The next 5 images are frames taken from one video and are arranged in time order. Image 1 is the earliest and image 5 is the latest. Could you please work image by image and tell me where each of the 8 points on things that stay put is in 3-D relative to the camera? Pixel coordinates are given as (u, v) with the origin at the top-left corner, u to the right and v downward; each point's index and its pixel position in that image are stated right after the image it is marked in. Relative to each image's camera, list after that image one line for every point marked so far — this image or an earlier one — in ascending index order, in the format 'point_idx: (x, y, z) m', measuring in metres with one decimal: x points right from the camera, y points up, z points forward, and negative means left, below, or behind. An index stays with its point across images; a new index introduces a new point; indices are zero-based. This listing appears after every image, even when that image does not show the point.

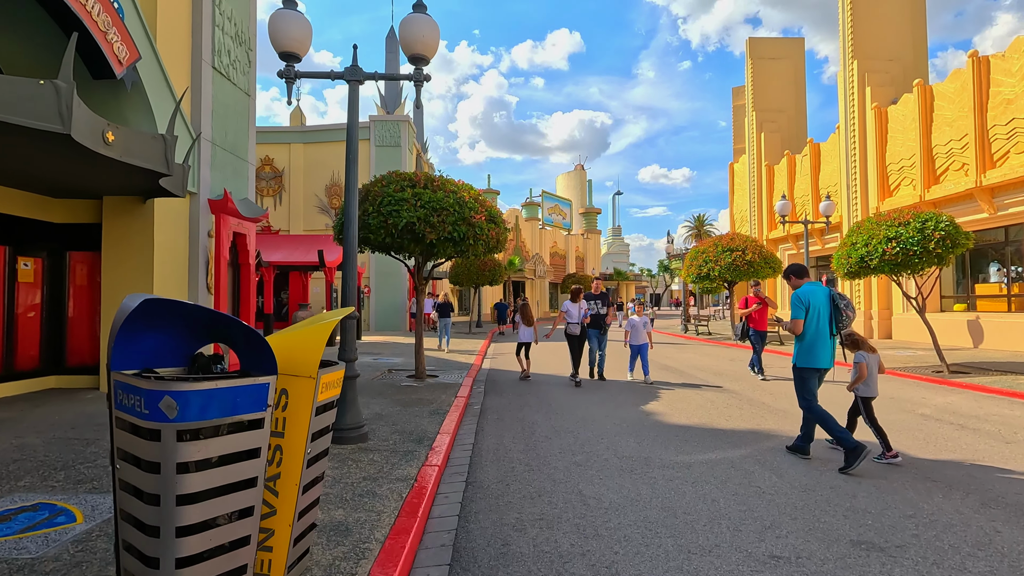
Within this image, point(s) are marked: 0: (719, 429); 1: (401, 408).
0: (+2.5, -1.7, +6.5) m
1: (-1.6, -1.7, +7.6) m
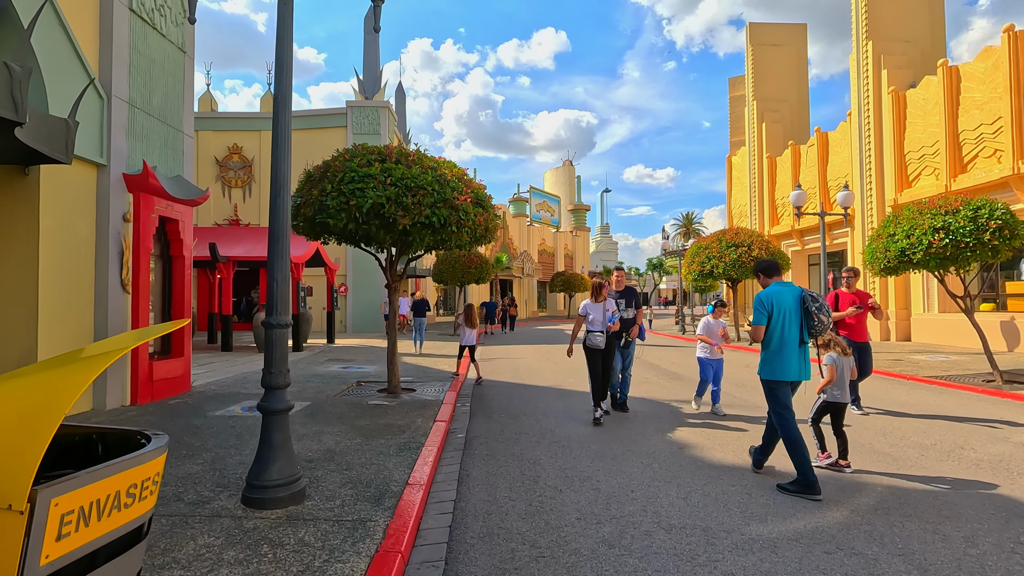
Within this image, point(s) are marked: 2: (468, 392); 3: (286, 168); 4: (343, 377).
0: (+2.5, -1.7, +4.9) m
1: (-1.6, -1.7, +5.9) m
2: (-0.8, -1.9, +9.8) m
3: (-1.8, +1.0, +4.3) m
4: (-3.4, -1.8, +10.8) m
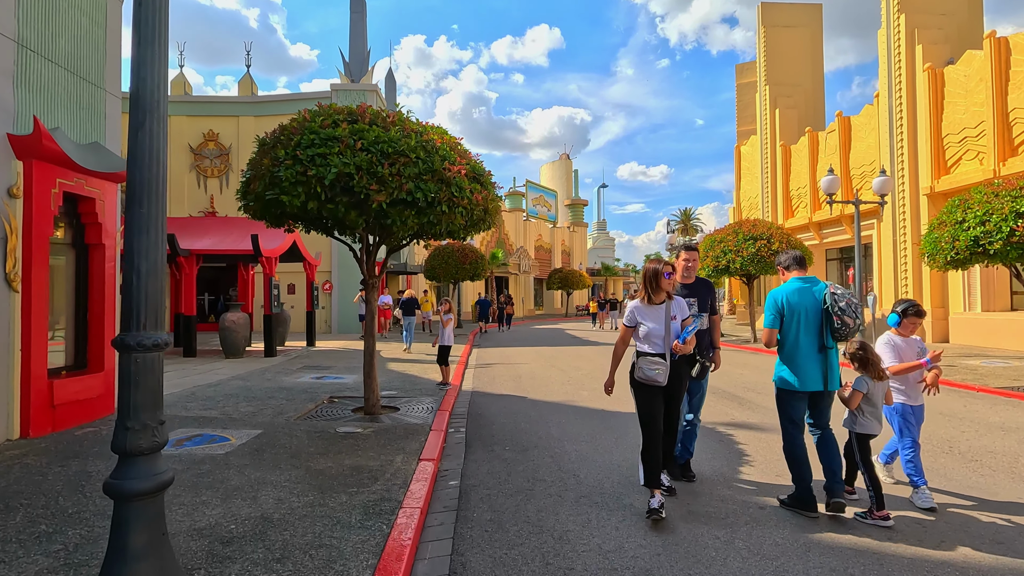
0: (+2.6, -1.6, +3.2) m
1: (-1.5, -1.6, +4.2) m
2: (-0.7, -1.9, +8.2) m
3: (-1.7, +1.0, +2.6) m
4: (-3.3, -1.7, +9.1) m
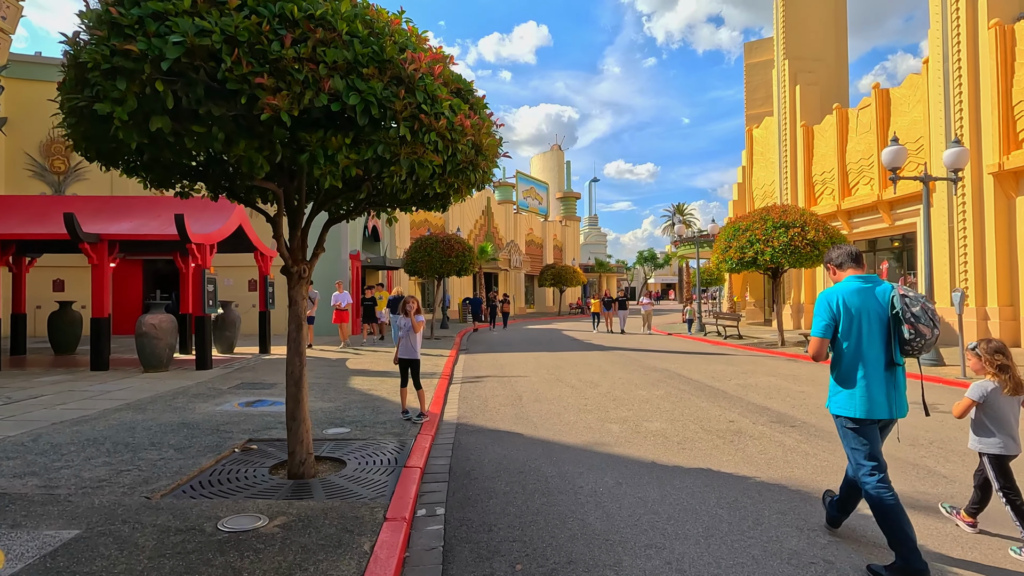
0: (+2.7, -1.6, +0.7) m
1: (-1.4, -1.6, +1.5) m
2: (-0.7, -1.8, +5.5) m
3: (-1.5, +1.0, -0.1) m
4: (-3.3, -1.7, +6.4) m
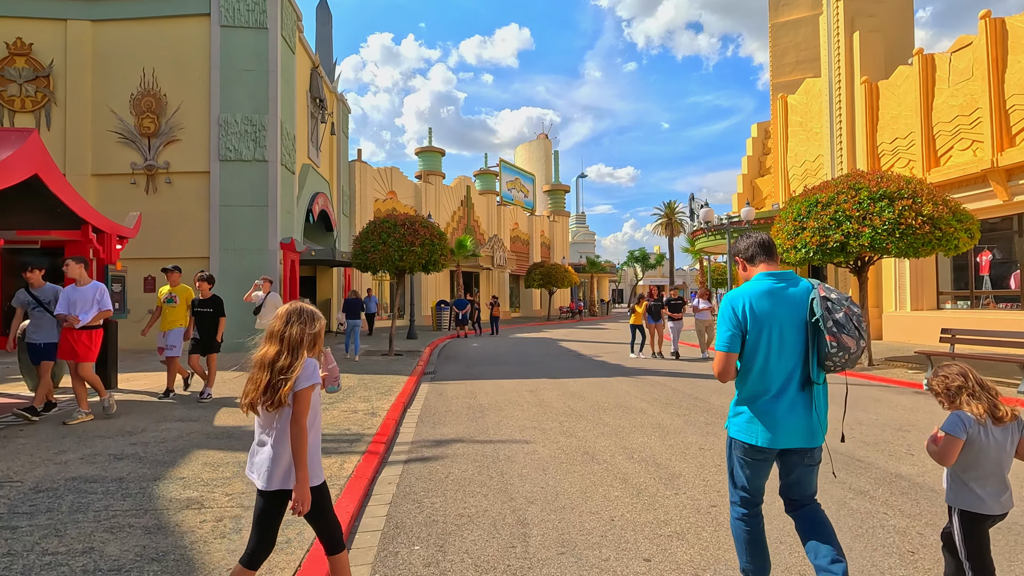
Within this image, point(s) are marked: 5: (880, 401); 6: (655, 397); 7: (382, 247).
0: (+2.9, -1.5, -4.2) m
1: (-1.2, -1.5, -3.5) m
2: (-0.6, -1.7, +0.6) m
3: (-1.3, +1.2, -5.1) m
4: (-3.3, -1.6, +1.4) m
5: (+5.7, -1.7, +8.3) m
6: (+2.3, -1.7, +8.5) m
7: (-3.7, +1.2, +15.8) m
